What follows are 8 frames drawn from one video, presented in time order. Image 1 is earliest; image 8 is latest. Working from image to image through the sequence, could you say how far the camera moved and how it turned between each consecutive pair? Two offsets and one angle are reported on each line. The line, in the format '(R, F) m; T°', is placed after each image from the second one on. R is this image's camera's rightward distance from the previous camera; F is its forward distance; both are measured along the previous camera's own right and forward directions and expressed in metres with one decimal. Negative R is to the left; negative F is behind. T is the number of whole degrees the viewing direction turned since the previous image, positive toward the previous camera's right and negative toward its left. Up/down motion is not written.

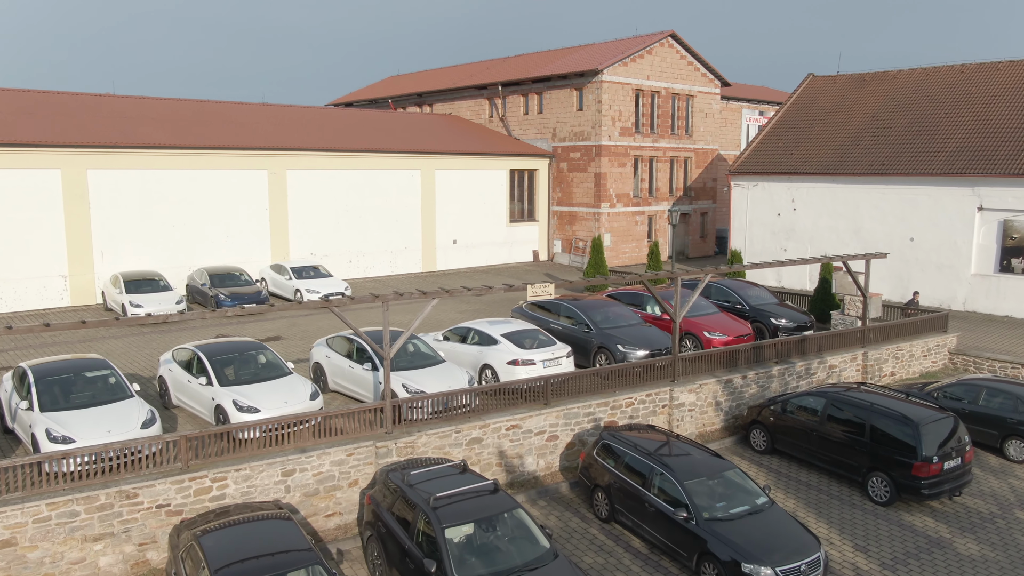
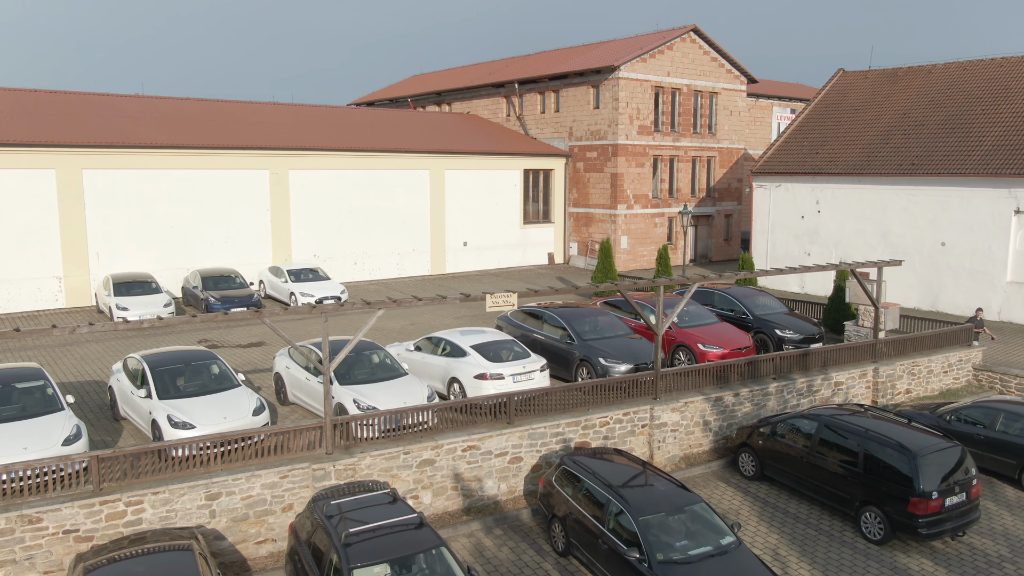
(+1.2, +1.0) m; -3°
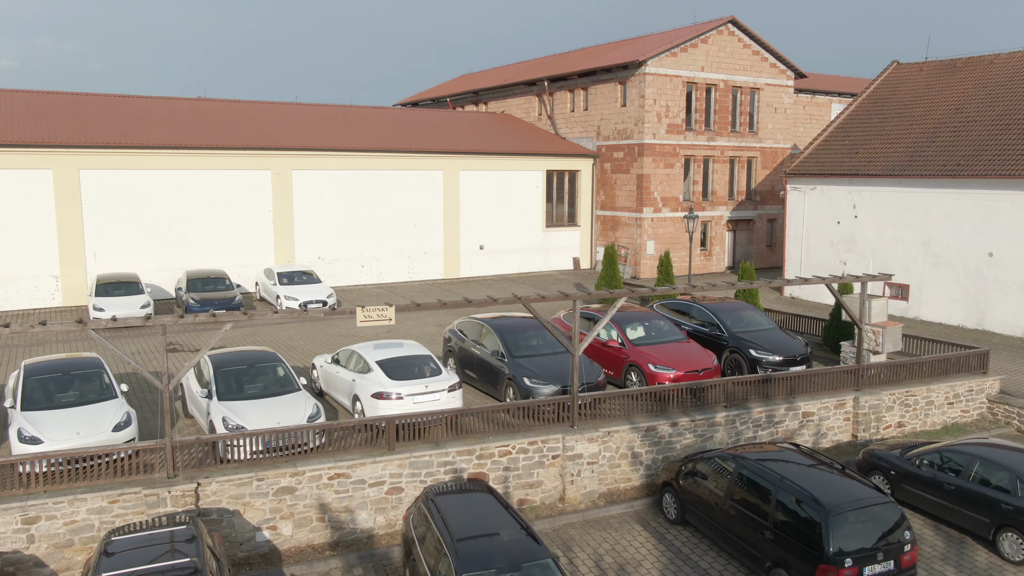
(+2.8, +1.4) m; -7°
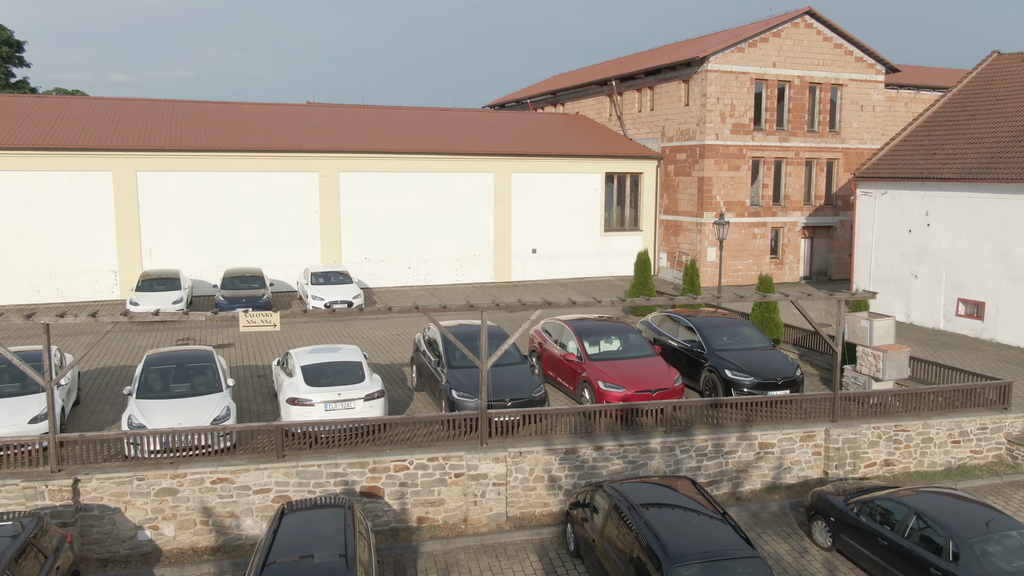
(+3.2, +0.8) m; -10°
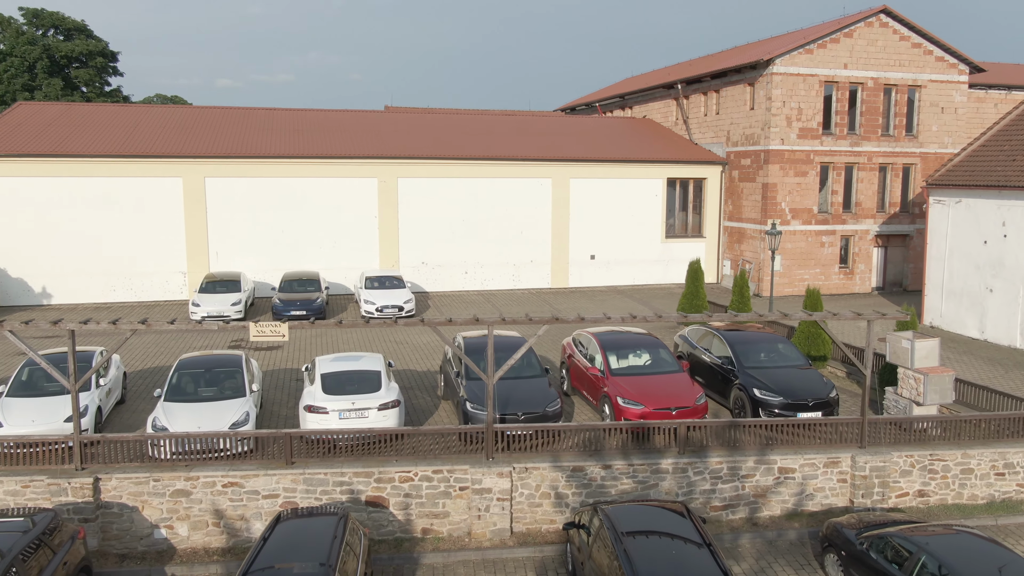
(+1.1, +0.1) m; -6°
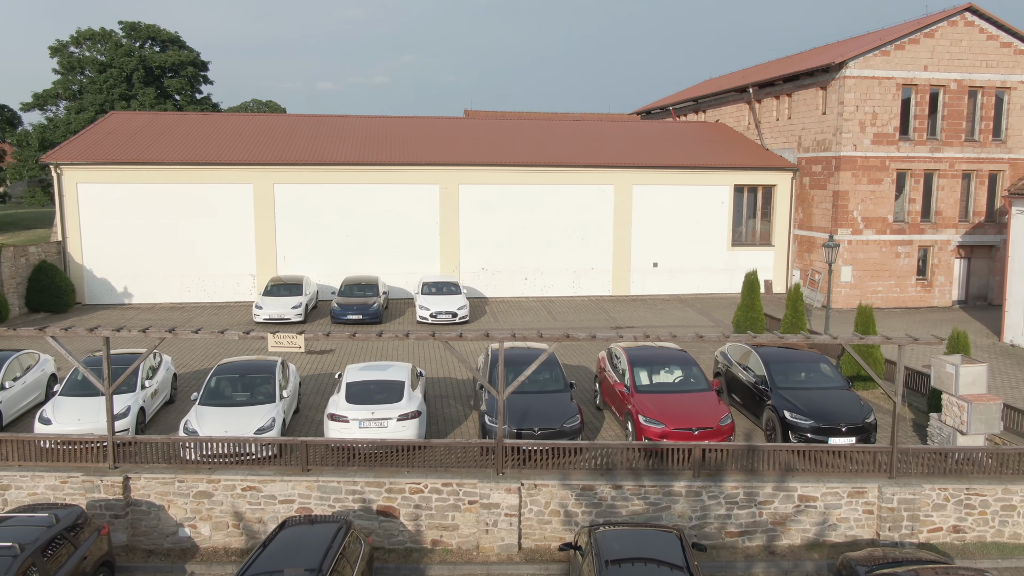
(+1.1, 0.0) m; -6°
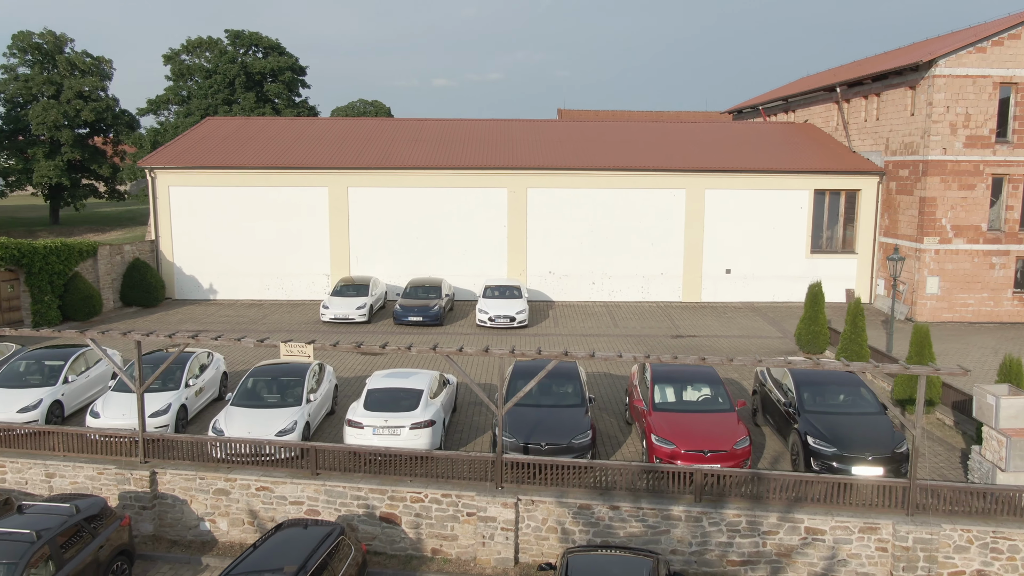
(+1.5, +0.1) m; -8°
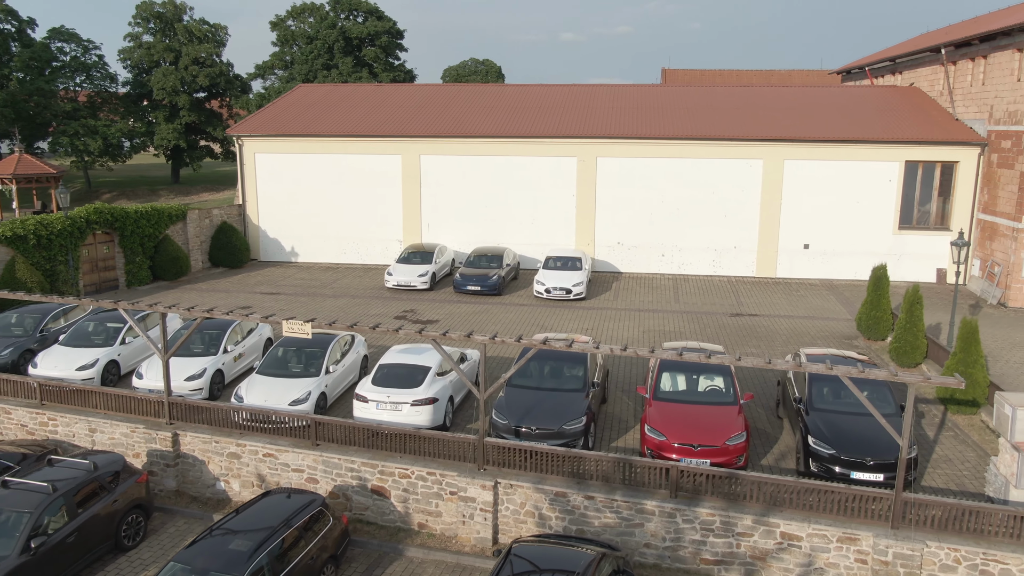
(+1.9, +0.1) m; -9°
